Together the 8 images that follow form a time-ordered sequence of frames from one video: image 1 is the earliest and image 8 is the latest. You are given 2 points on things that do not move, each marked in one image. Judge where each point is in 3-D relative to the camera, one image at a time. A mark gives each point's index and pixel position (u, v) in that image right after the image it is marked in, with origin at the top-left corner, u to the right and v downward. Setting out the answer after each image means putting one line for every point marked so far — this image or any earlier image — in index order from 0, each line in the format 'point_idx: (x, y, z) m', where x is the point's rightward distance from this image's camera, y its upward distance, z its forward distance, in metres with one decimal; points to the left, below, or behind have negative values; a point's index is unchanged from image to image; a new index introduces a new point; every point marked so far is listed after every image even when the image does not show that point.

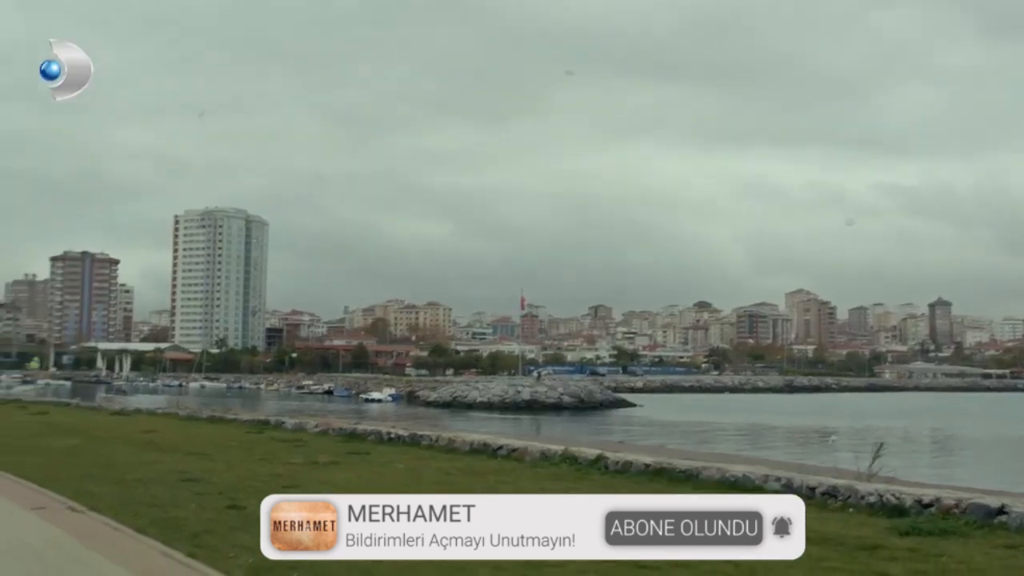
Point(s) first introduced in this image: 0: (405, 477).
0: (-1.4, -2.4, +14.9) m
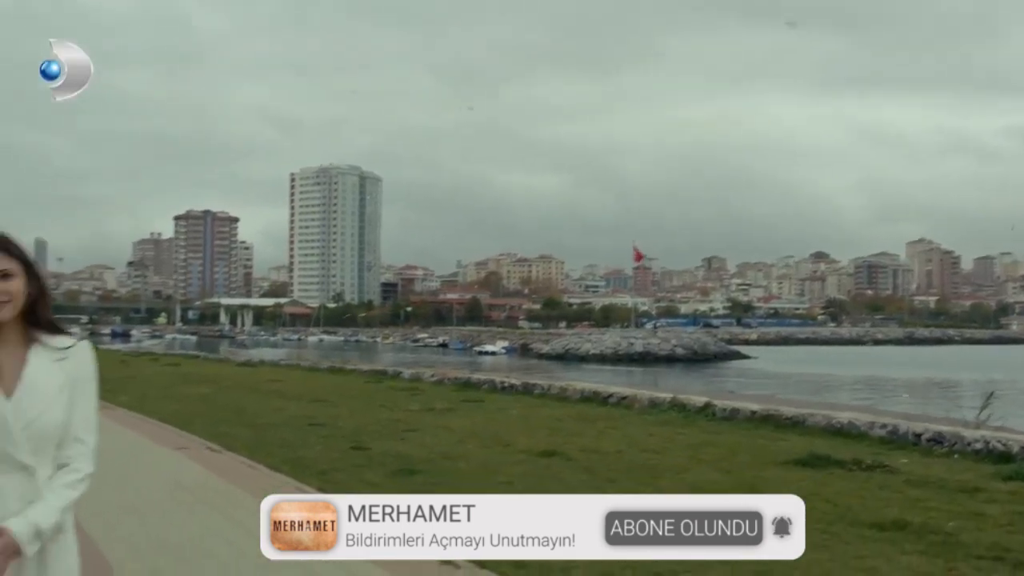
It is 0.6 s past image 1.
0: (+0.1, -1.8, +15.6) m
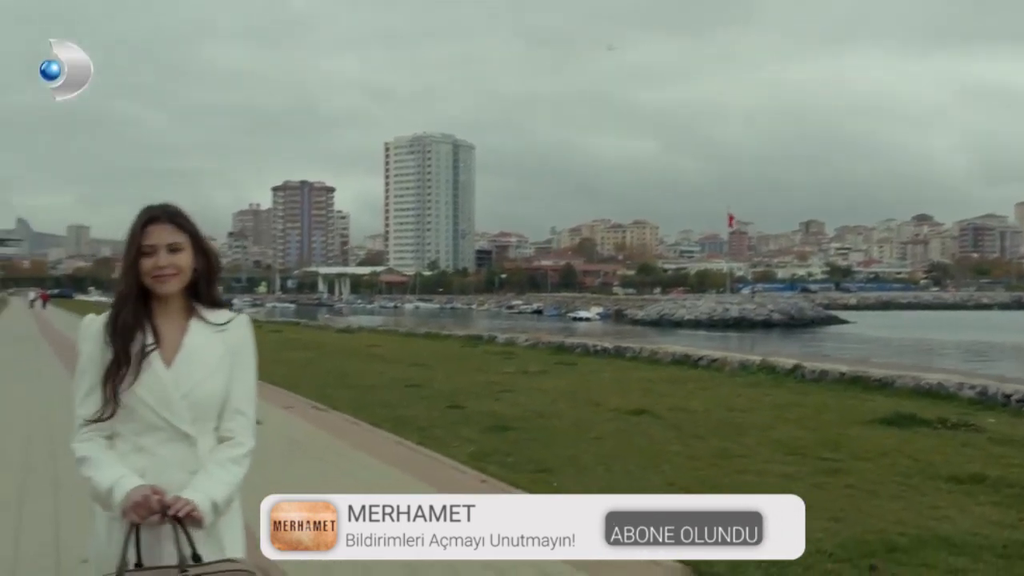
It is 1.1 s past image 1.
0: (+1.3, -1.3, +16.1) m
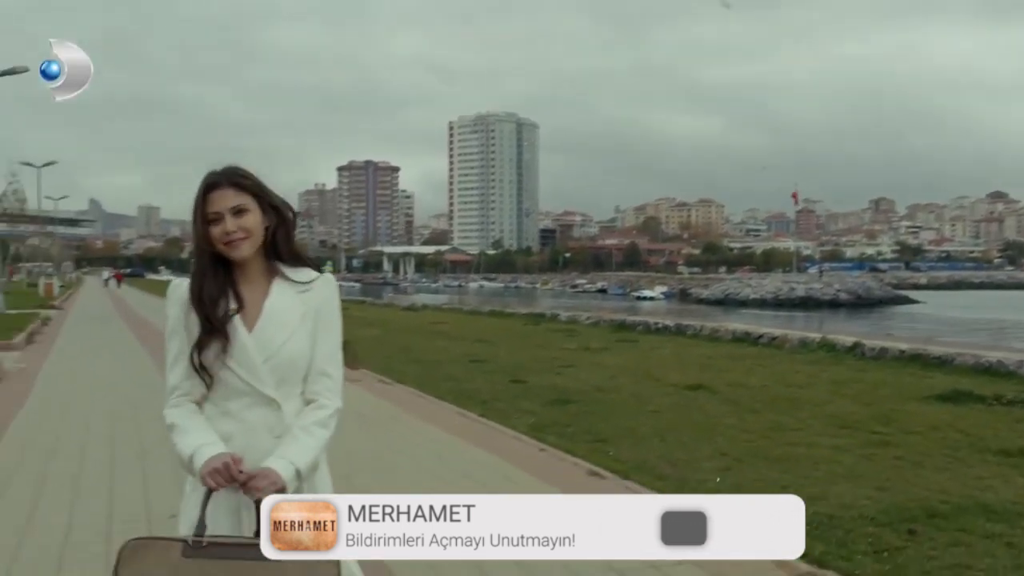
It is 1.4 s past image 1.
0: (+2.2, -1.0, +16.4) m
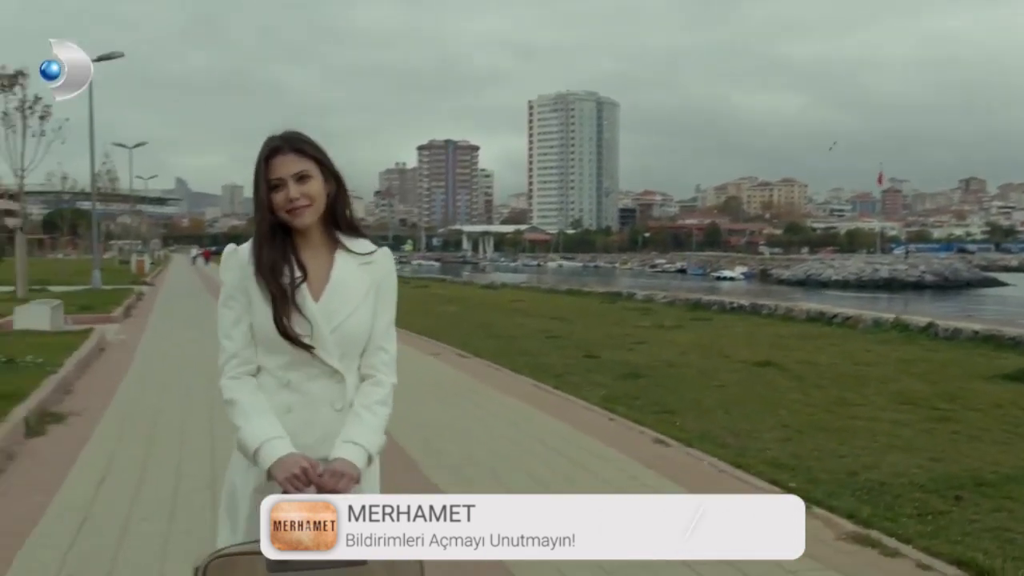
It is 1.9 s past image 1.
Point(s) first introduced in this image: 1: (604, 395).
0: (+3.3, -0.7, +16.7) m
1: (+0.8, -1.0, +10.7) m
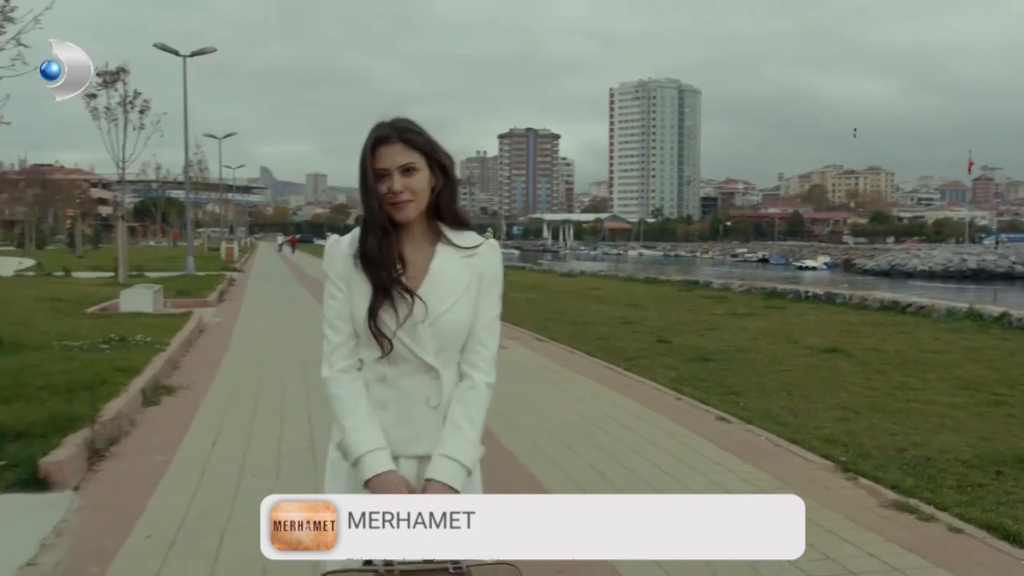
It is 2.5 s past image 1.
0: (+4.4, -0.6, +17.0) m
1: (+1.6, -0.9, +11.3) m
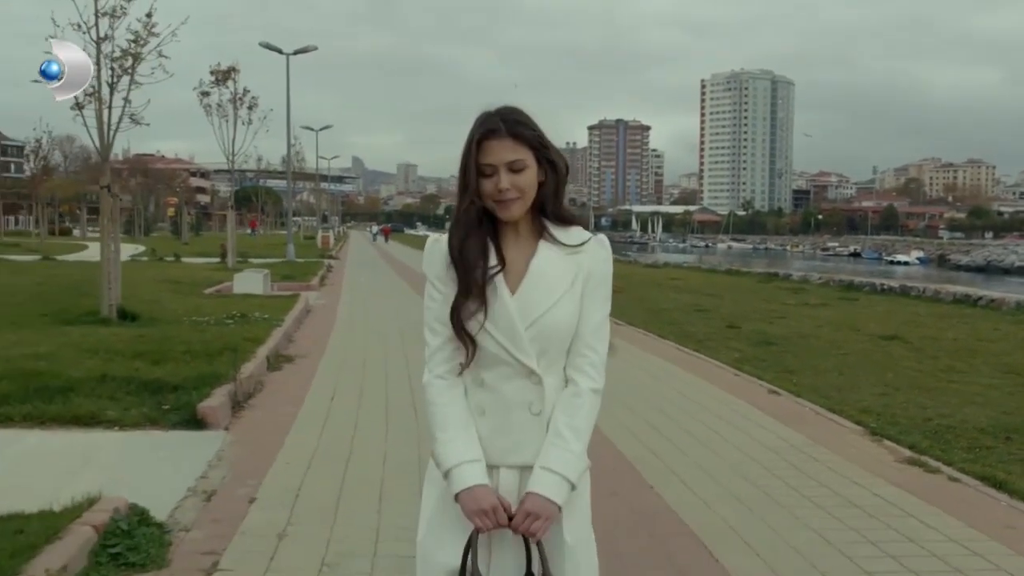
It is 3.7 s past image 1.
0: (+5.6, -0.4, +17.9) m
1: (+2.4, -0.7, +12.3) m
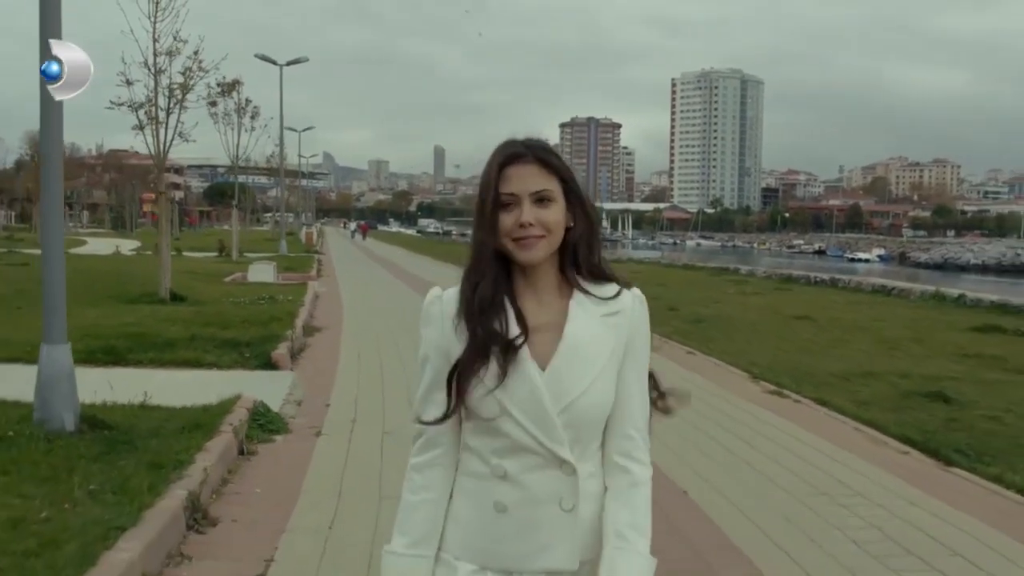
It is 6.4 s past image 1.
0: (+5.2, -0.3, +21.1) m
1: (+2.1, -0.6, +15.5) m
